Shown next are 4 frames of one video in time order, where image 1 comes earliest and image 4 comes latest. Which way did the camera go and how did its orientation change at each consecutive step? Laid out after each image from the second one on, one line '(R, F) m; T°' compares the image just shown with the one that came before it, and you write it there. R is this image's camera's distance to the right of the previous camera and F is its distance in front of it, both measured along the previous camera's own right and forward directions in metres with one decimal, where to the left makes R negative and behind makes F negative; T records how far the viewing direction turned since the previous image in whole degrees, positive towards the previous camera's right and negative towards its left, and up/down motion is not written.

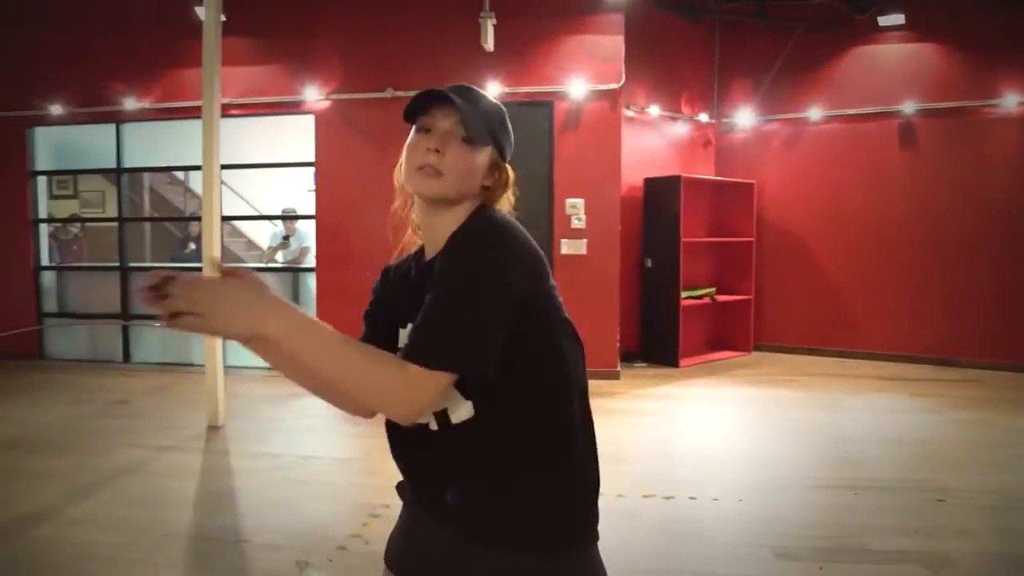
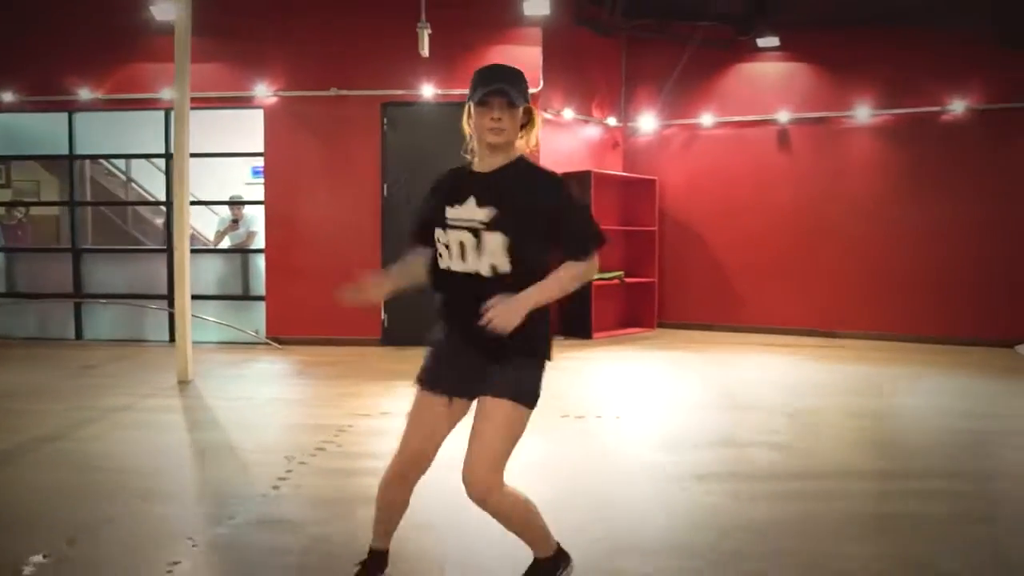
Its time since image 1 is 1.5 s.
(-0.1, -0.8) m; +6°
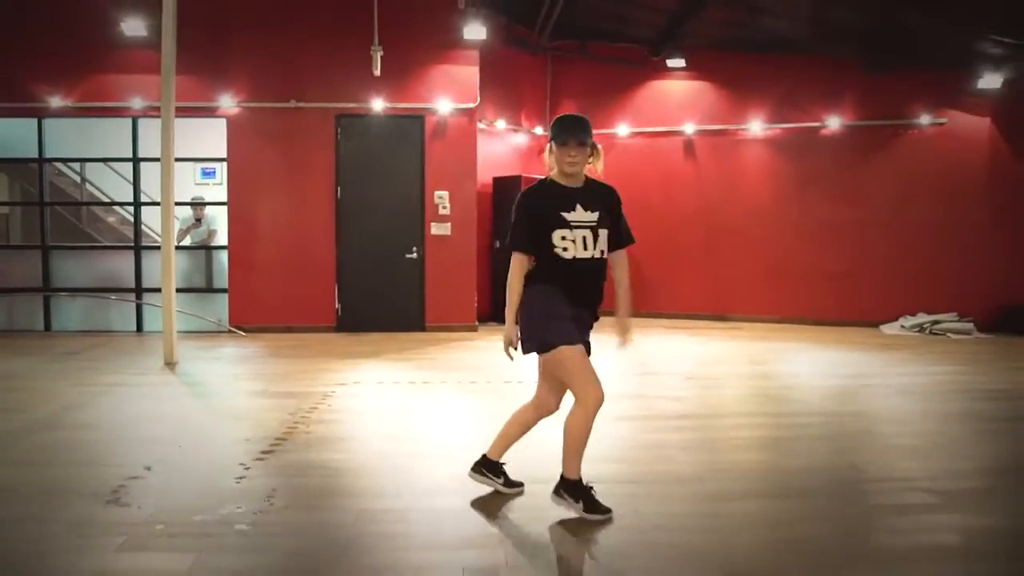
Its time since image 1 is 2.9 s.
(-0.2, -0.9) m; +6°
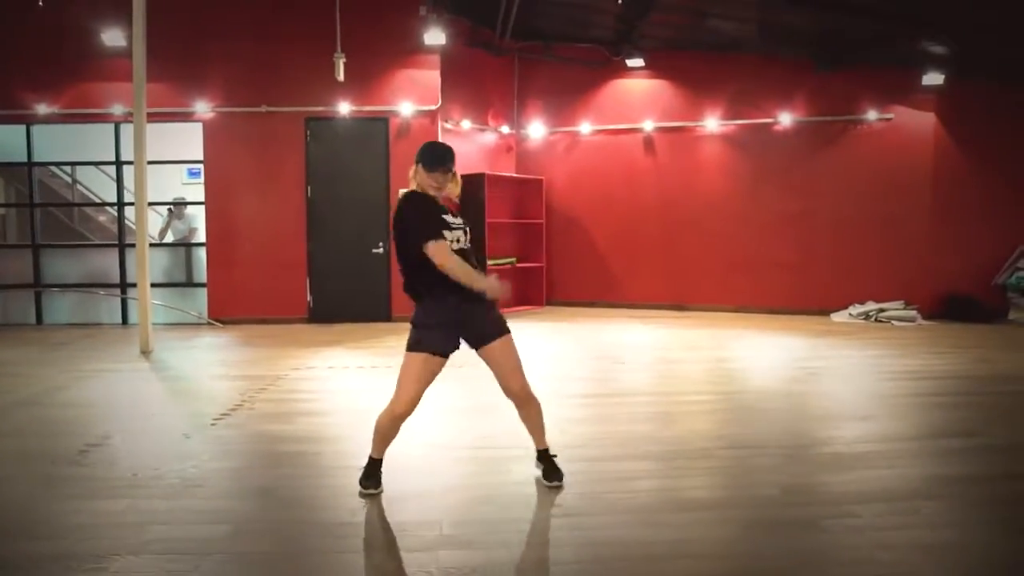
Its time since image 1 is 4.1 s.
(+0.5, -0.5) m; -1°
